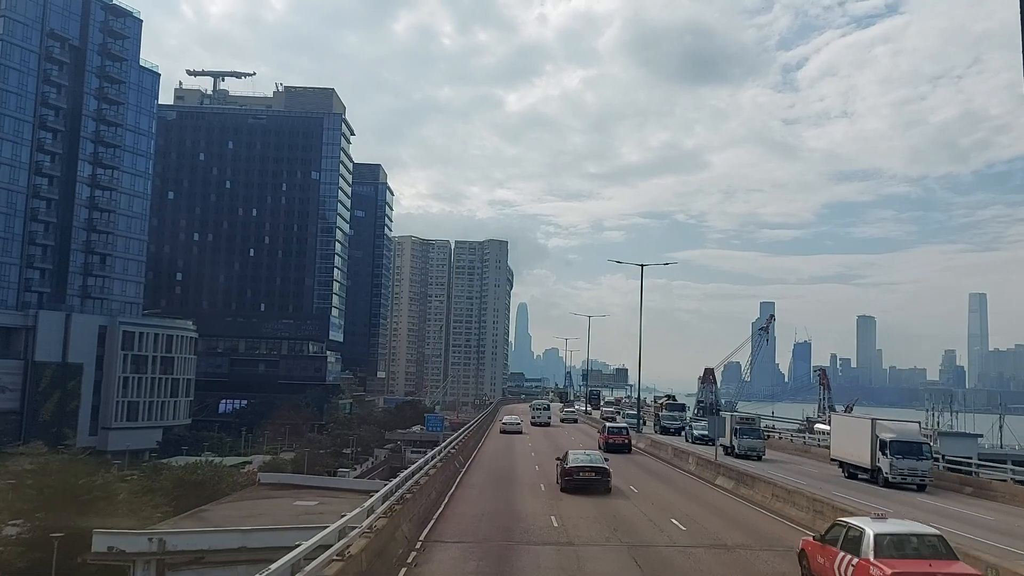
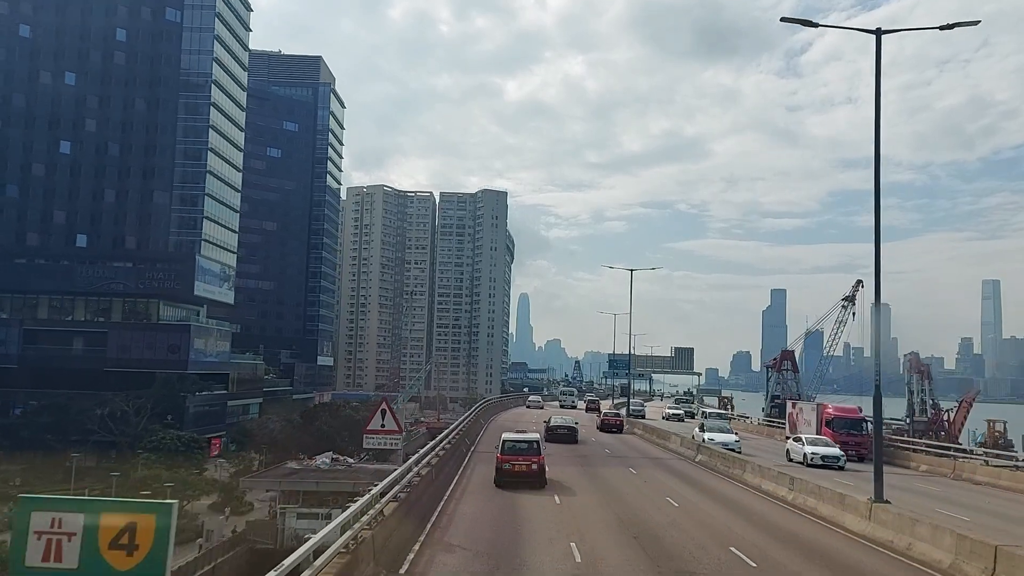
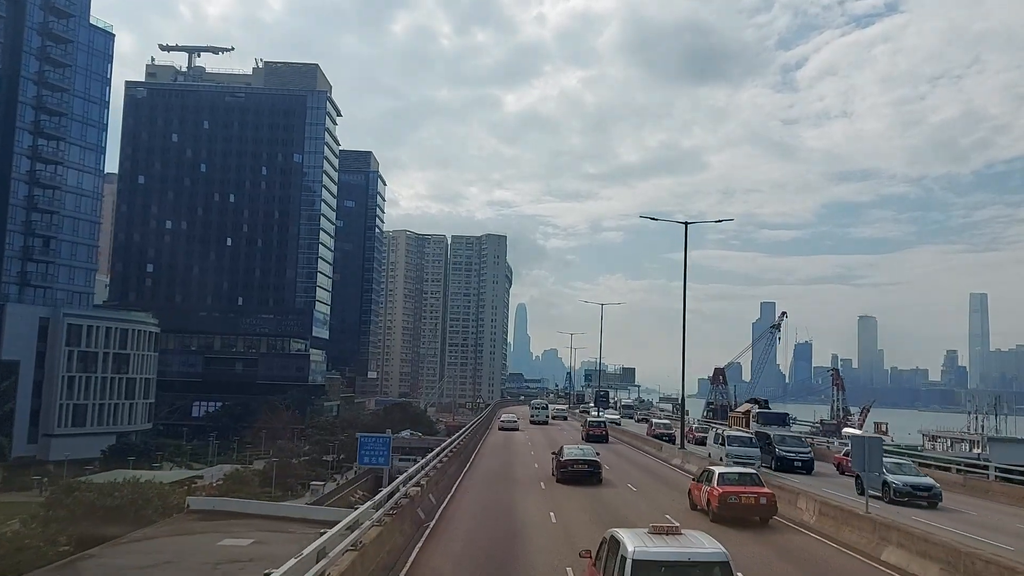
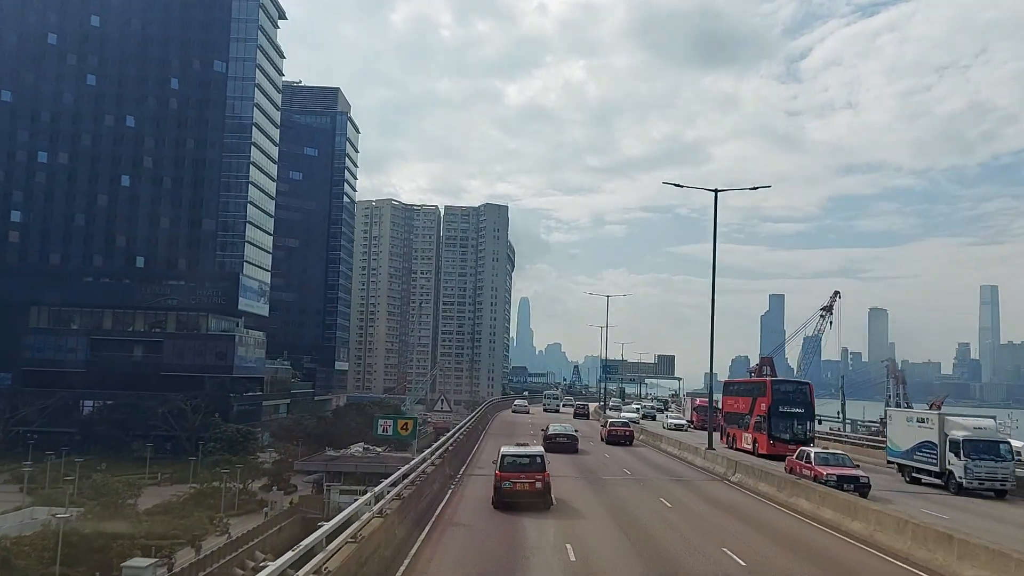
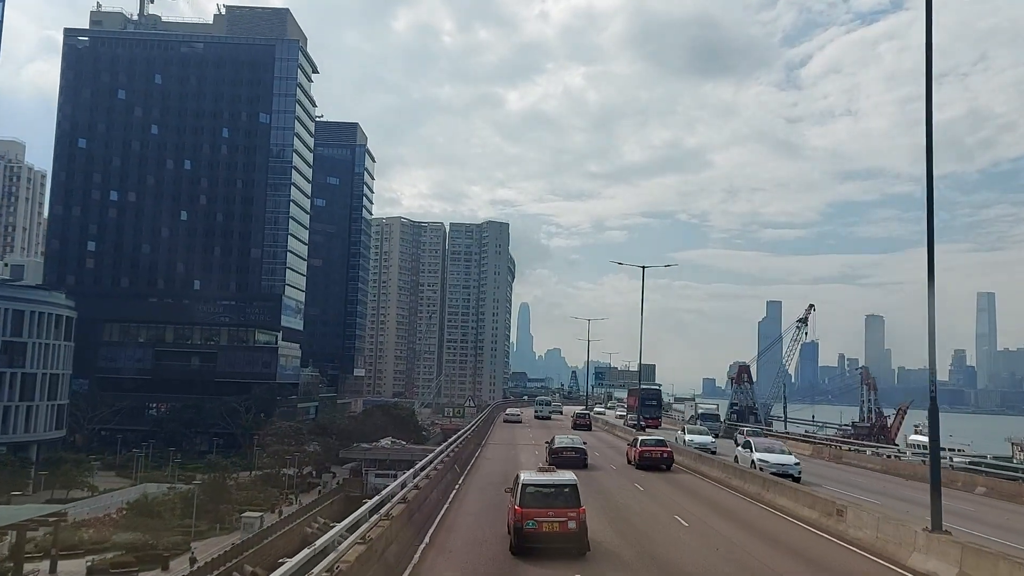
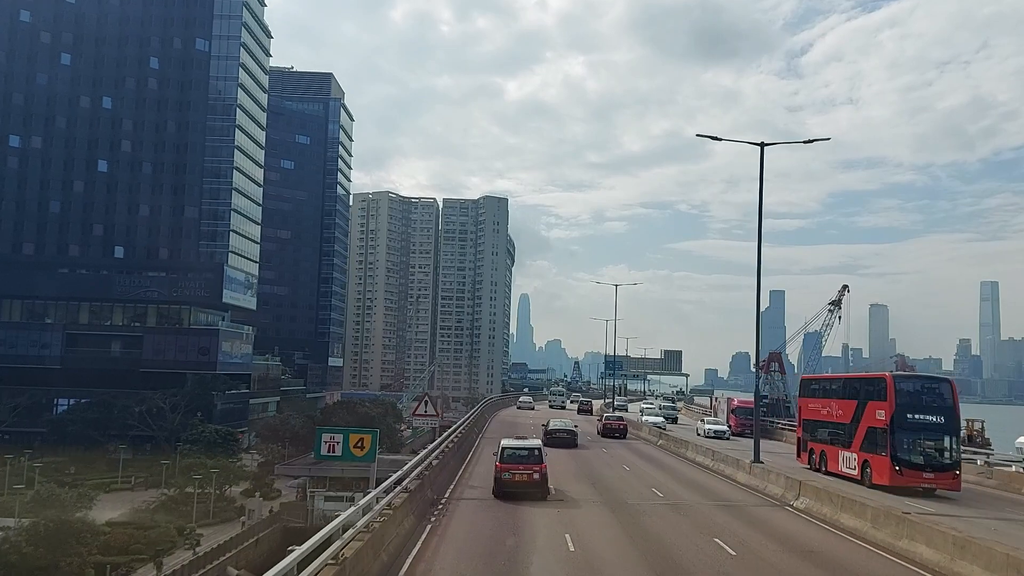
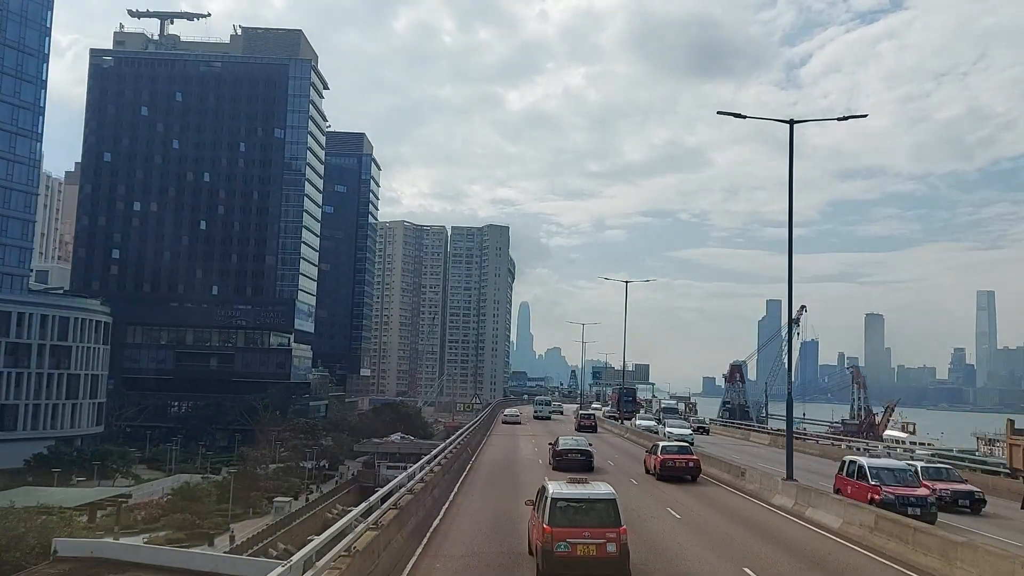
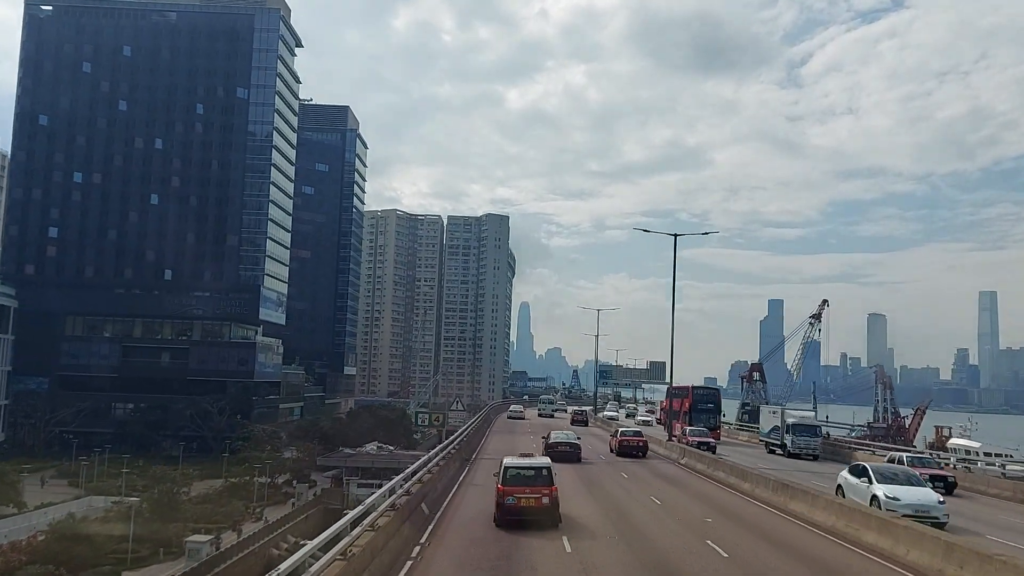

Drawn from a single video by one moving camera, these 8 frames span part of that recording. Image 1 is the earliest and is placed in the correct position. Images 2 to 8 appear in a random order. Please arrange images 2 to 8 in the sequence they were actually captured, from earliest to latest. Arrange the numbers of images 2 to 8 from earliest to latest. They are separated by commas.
3, 7, 5, 8, 4, 6, 2
